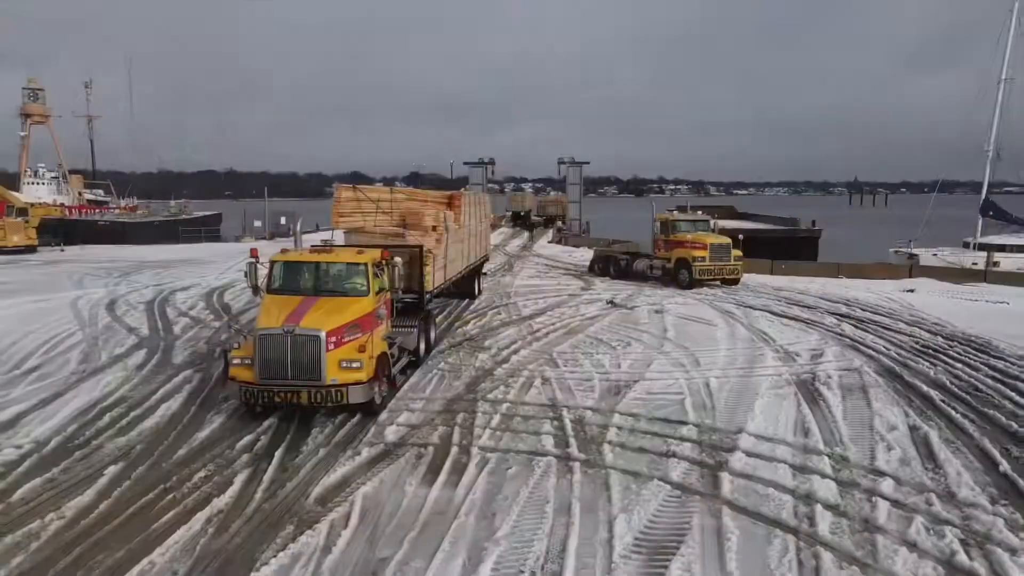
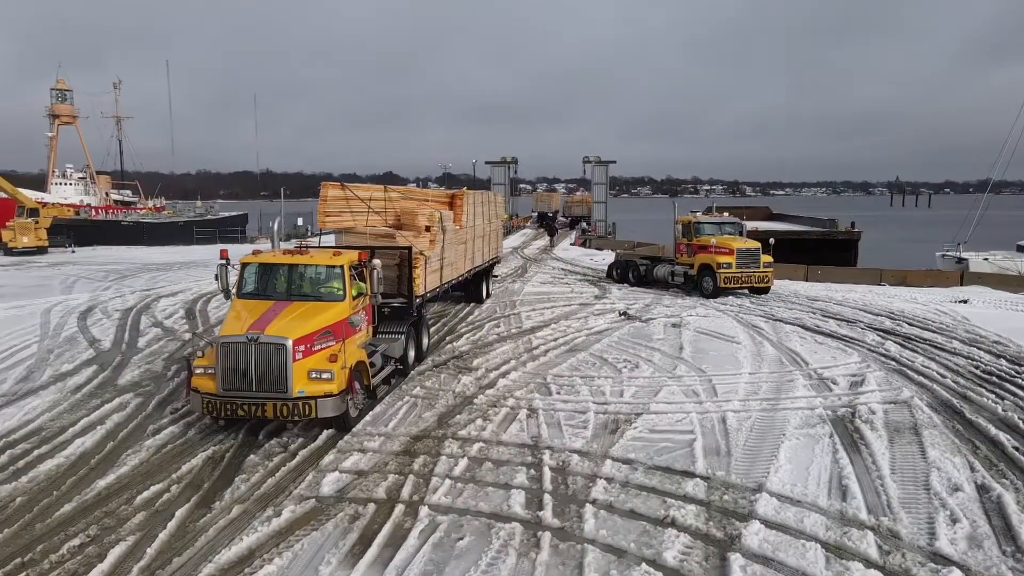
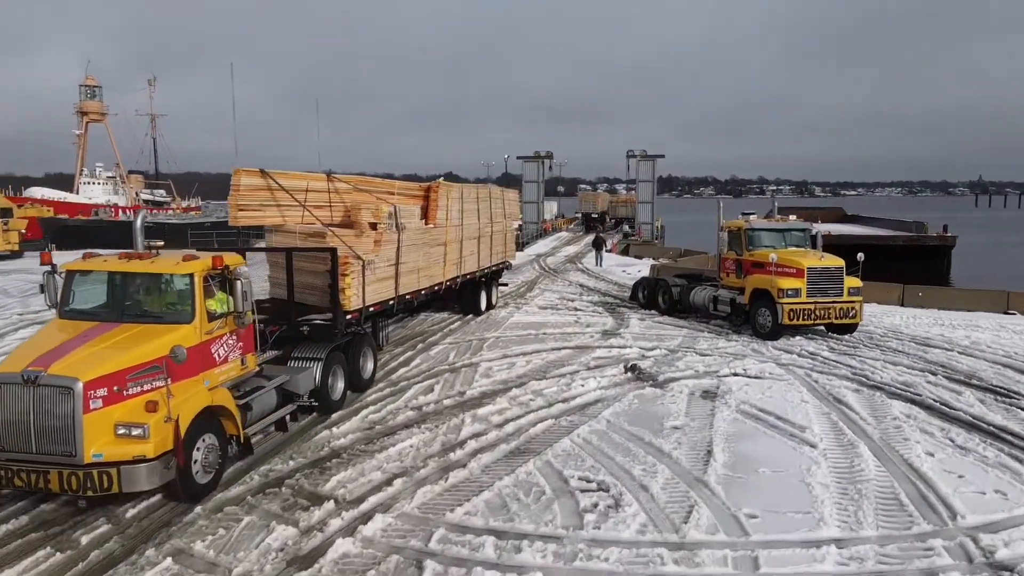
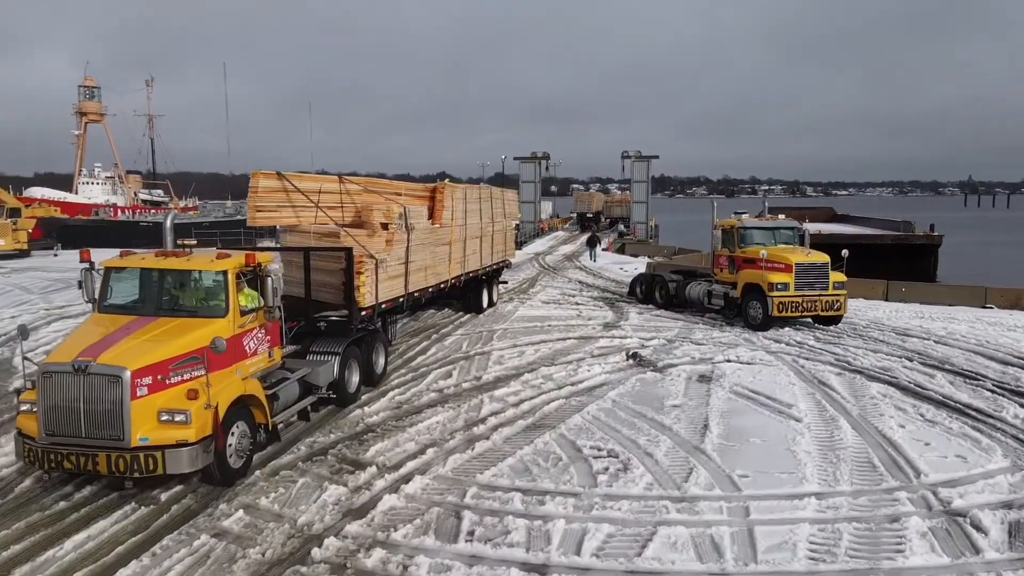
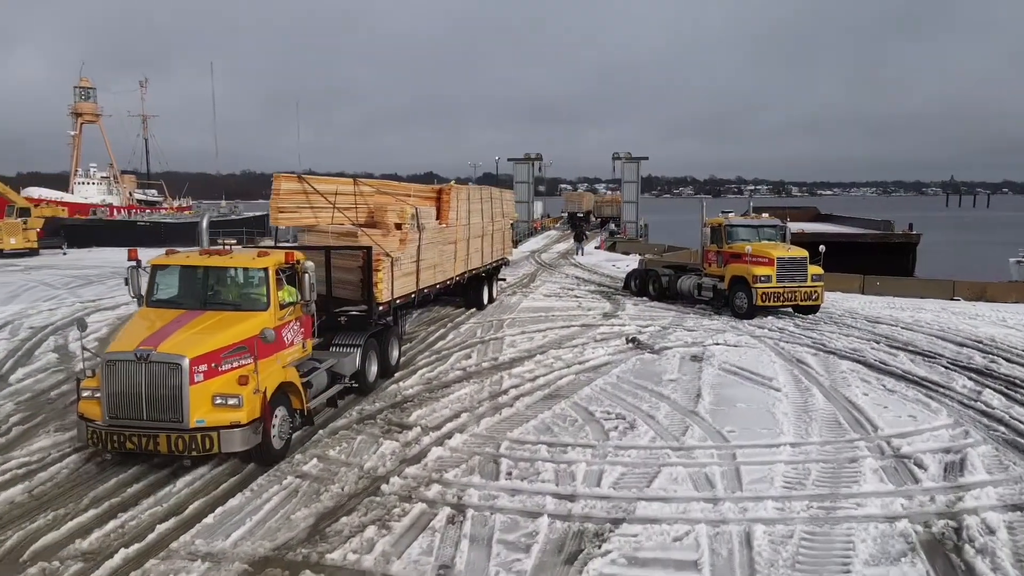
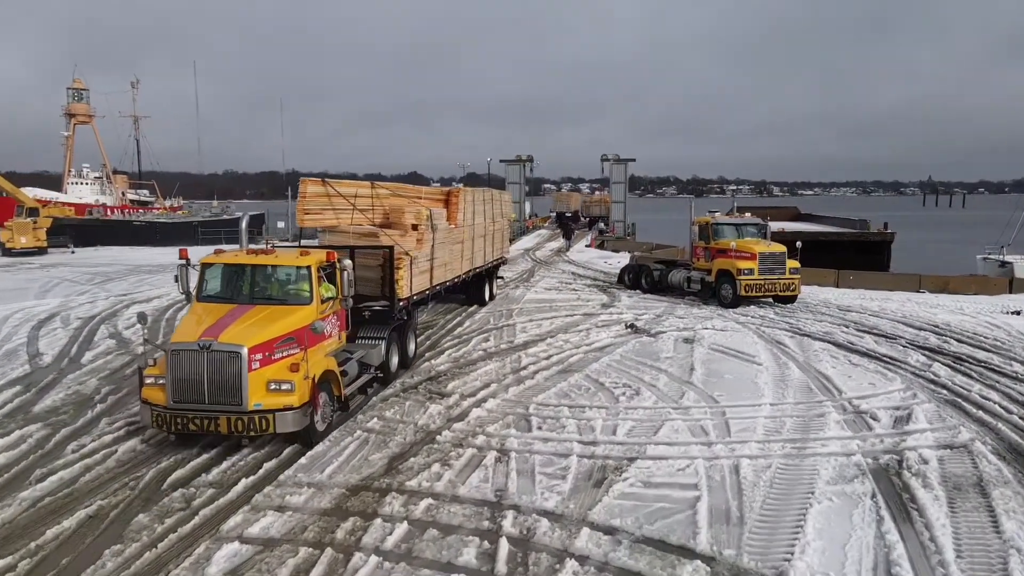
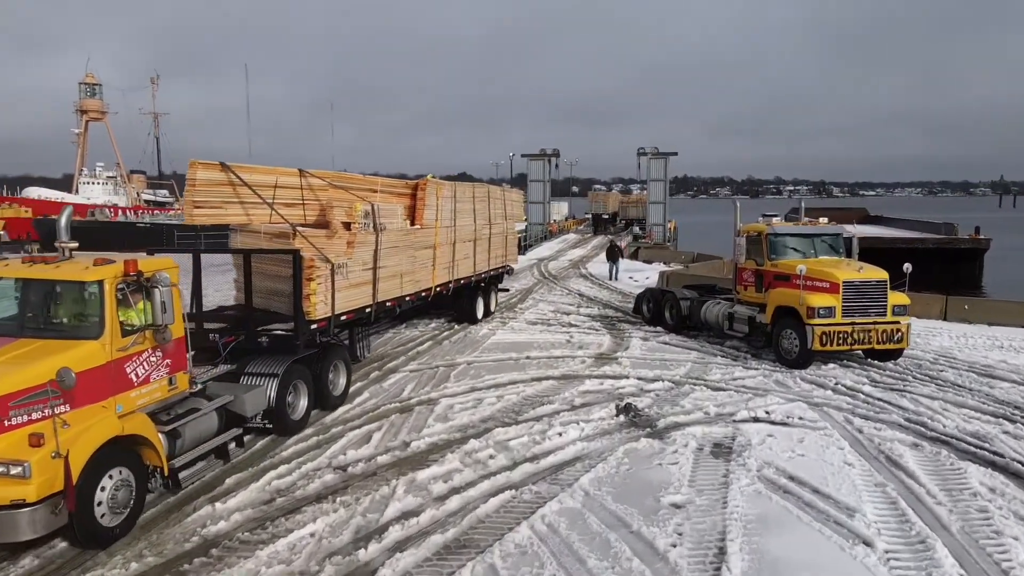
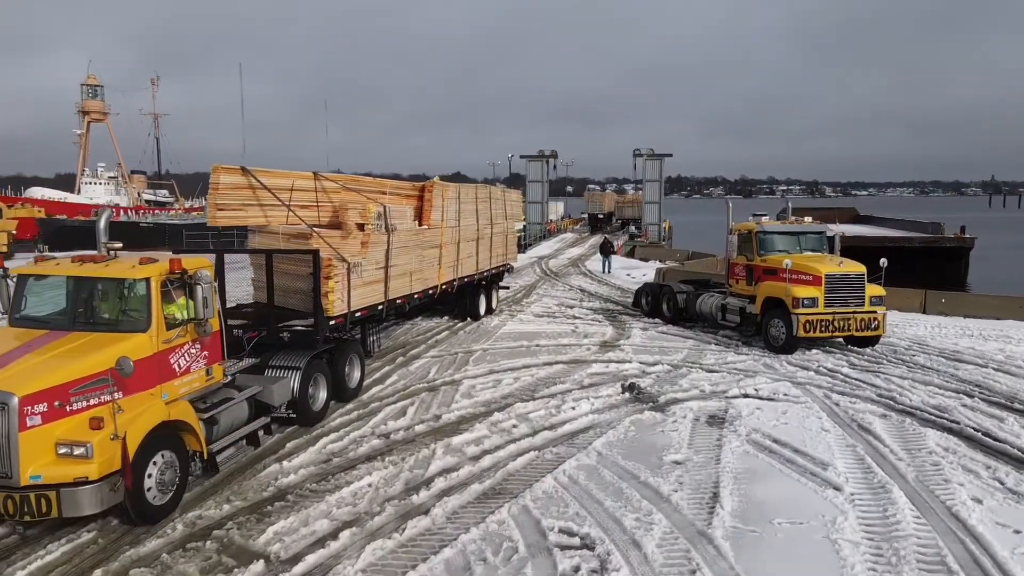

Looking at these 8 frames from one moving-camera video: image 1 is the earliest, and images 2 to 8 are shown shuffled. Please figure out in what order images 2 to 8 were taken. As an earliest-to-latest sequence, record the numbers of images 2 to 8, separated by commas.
2, 6, 5, 4, 3, 8, 7
